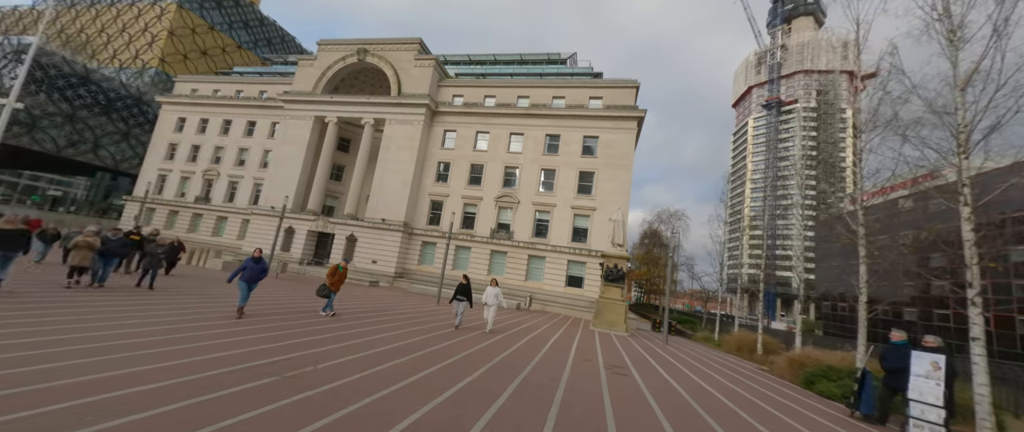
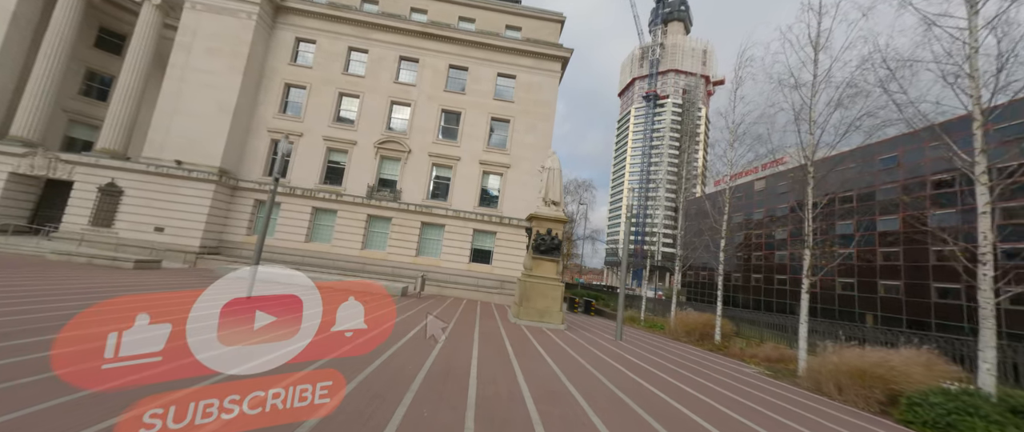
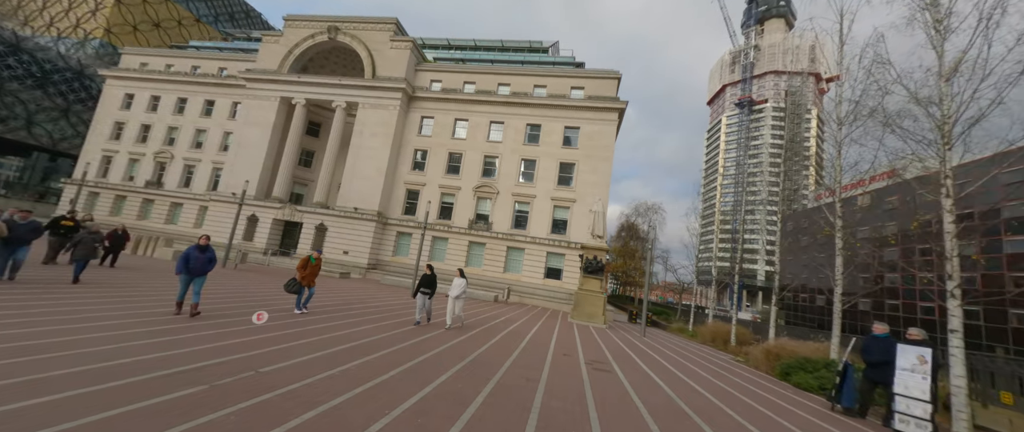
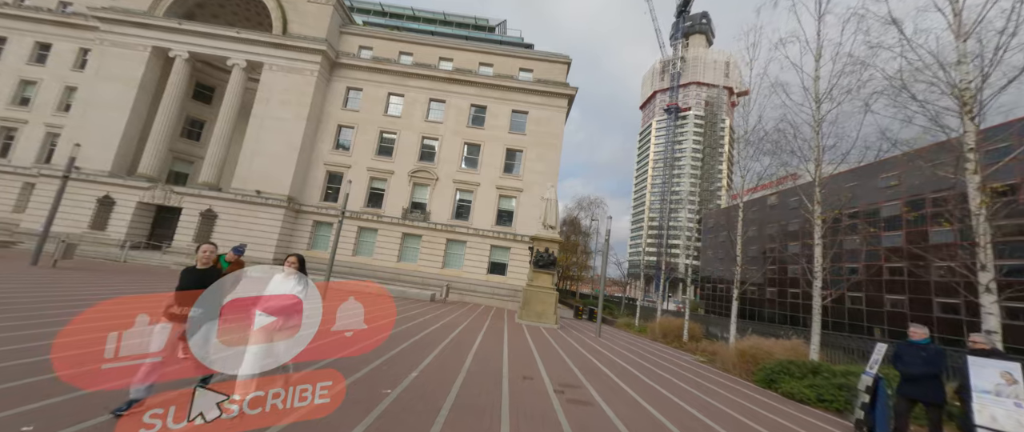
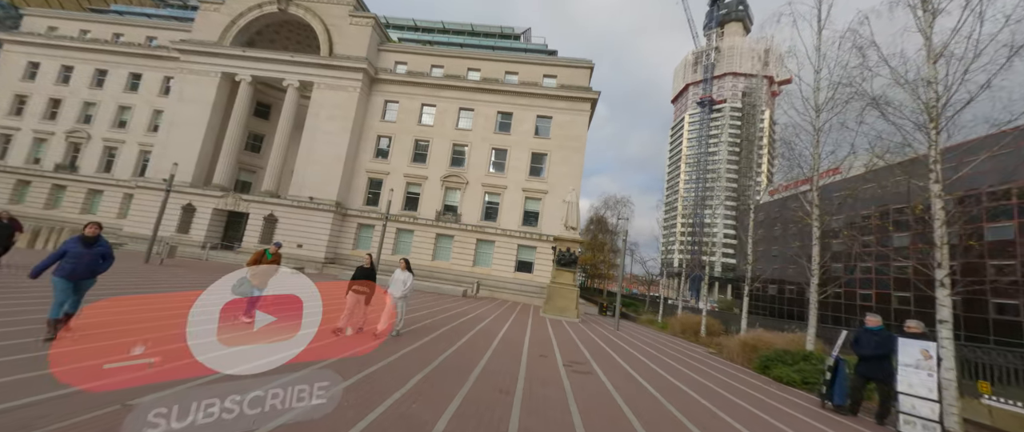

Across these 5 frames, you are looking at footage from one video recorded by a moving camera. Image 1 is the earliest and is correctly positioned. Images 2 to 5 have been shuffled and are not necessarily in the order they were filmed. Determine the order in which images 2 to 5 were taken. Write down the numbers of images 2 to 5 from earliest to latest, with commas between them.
3, 5, 4, 2
